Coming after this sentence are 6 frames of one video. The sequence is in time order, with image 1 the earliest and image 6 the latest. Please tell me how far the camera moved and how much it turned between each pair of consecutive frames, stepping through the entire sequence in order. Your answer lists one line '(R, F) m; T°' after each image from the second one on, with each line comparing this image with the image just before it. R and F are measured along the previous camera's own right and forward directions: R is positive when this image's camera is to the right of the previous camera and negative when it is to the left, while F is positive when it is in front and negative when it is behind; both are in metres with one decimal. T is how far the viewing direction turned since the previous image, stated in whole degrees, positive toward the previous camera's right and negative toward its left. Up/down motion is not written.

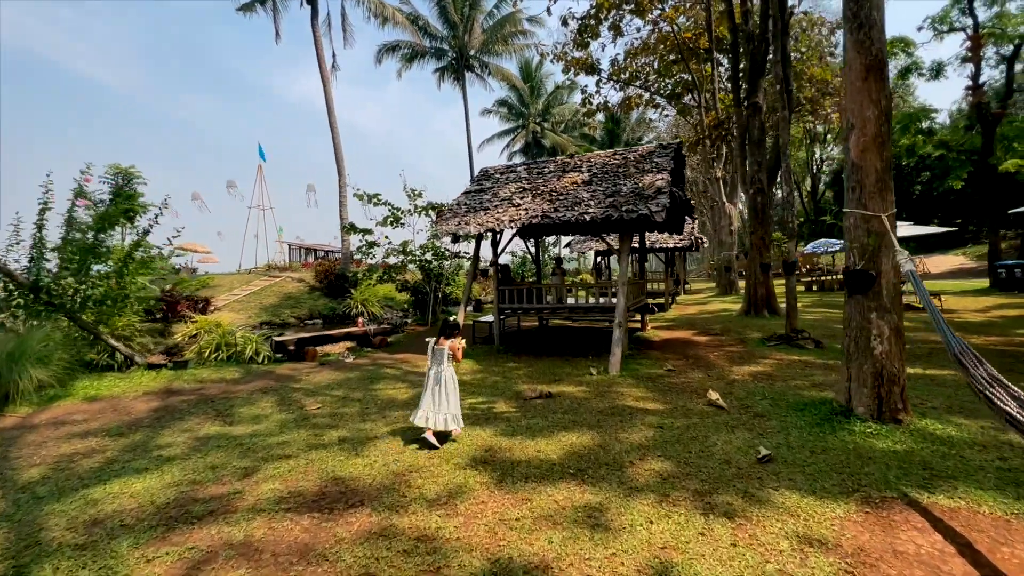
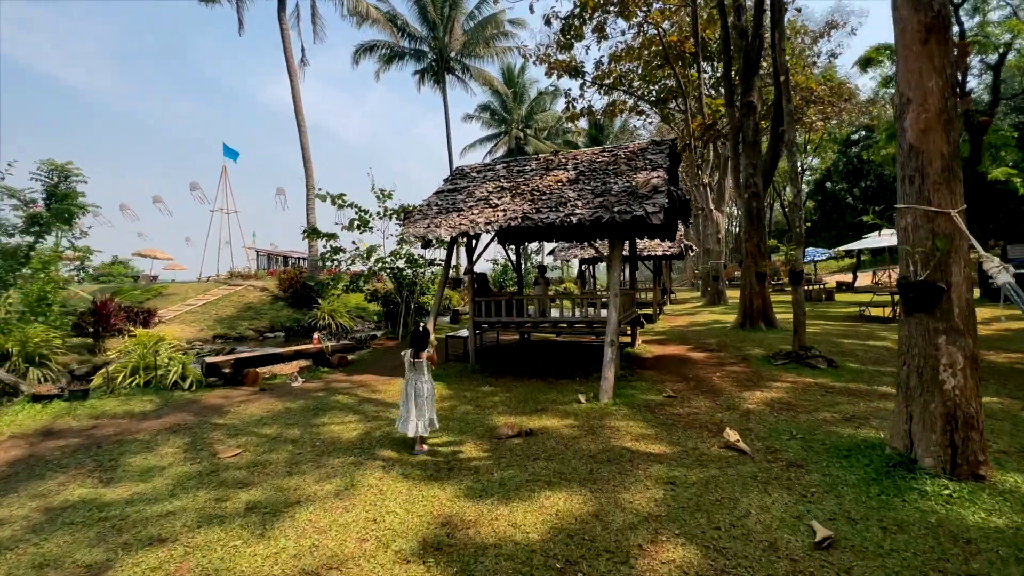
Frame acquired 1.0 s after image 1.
(+0.1, +1.3) m; +2°
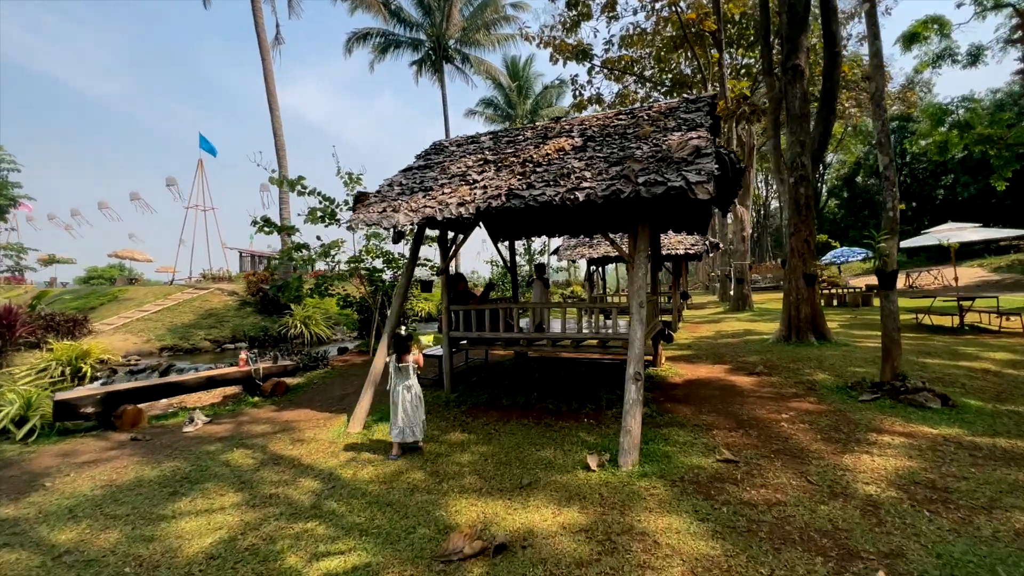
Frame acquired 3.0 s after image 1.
(+0.4, +2.6) m; -1°
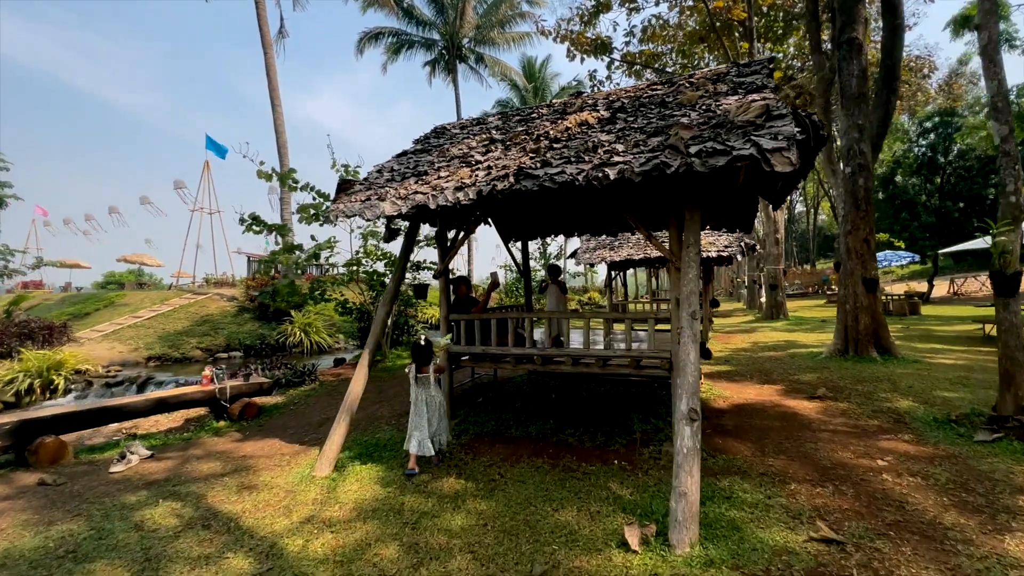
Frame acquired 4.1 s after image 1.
(+0.1, +1.4) m; -2°
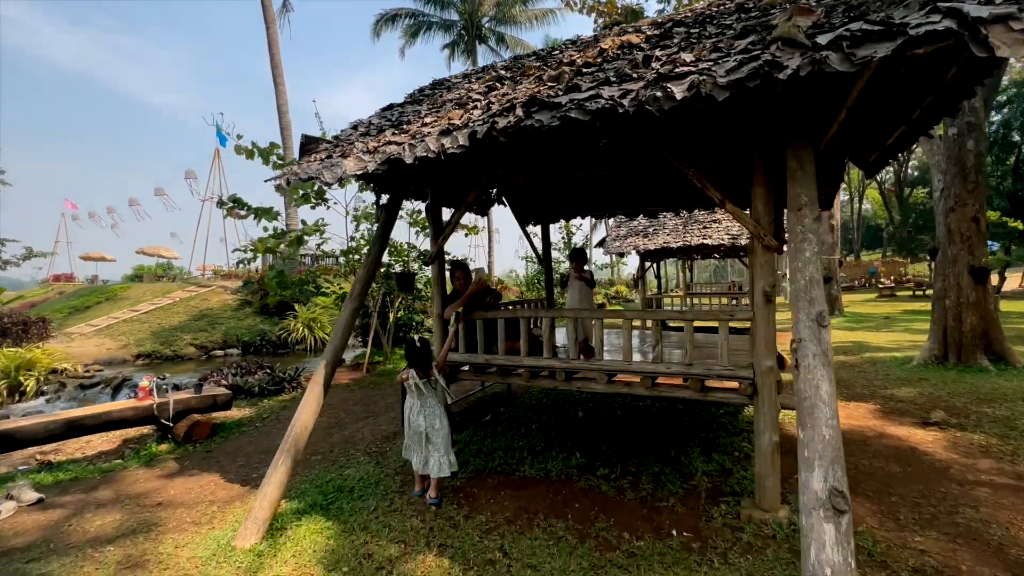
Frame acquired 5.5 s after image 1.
(+0.1, +1.7) m; -3°
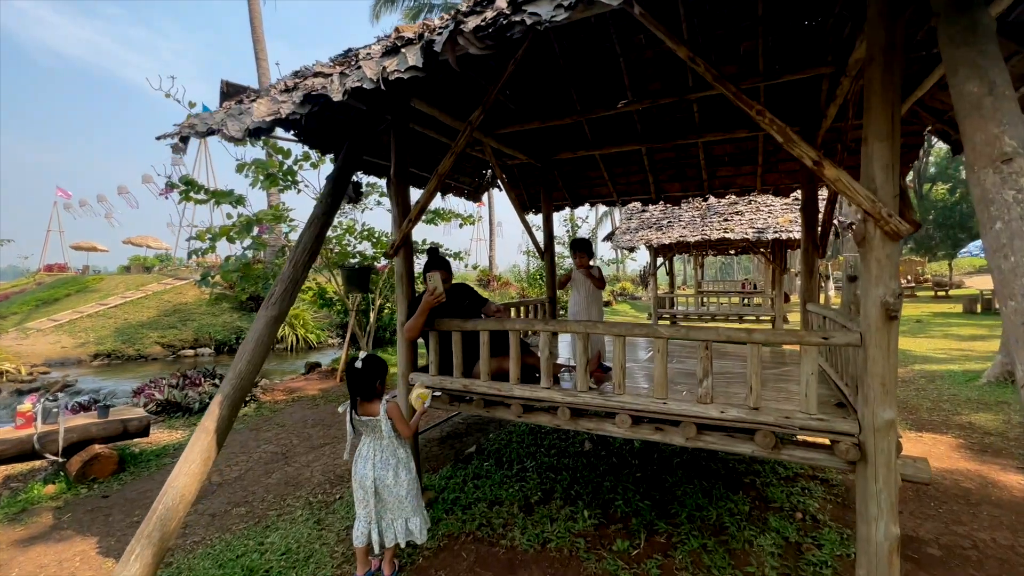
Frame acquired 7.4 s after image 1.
(+0.1, +1.3) m; 0°
